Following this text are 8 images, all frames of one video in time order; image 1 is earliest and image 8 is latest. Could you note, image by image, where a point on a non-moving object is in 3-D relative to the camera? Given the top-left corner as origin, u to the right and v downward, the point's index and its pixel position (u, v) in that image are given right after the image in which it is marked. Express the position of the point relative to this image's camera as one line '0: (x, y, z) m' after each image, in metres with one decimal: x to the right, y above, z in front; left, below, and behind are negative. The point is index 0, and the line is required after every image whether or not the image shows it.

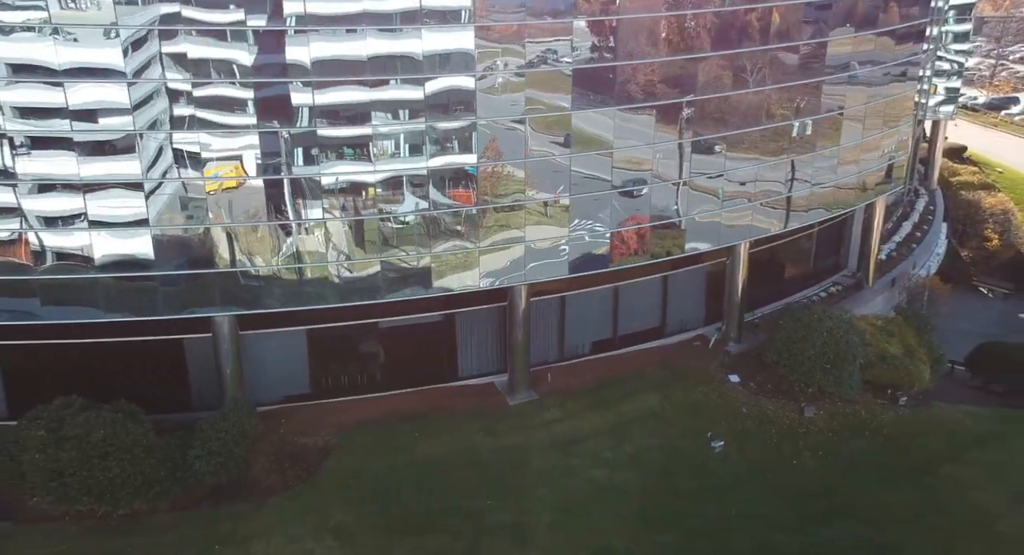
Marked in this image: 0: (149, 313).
0: (-8.0, -0.7, +19.8) m
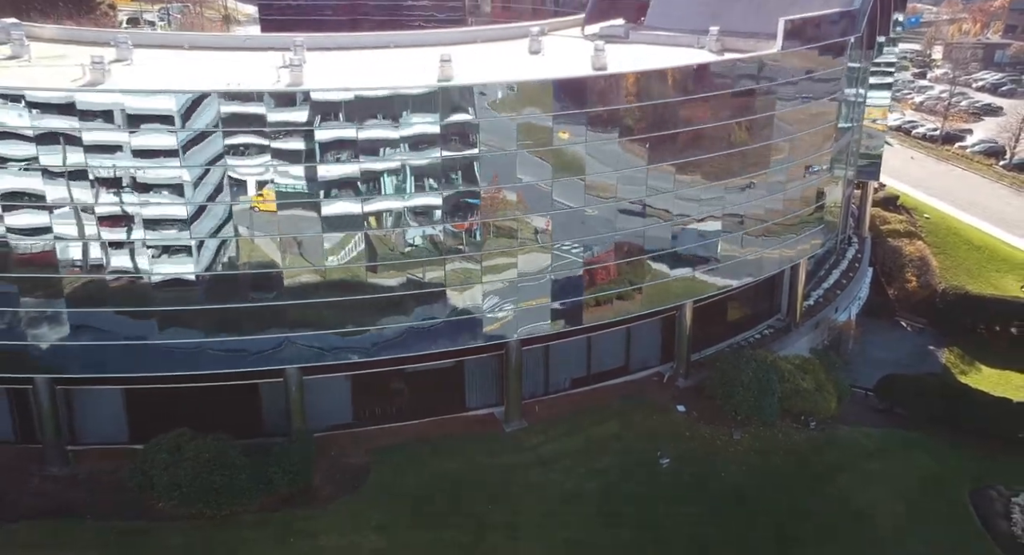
0: (-8.2, -2.6, +26.6) m
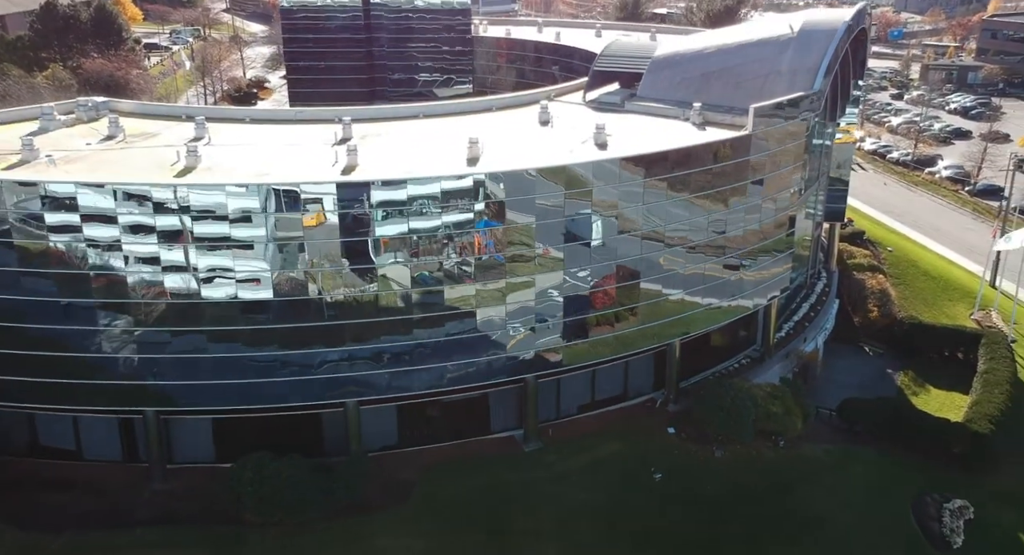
0: (-7.5, -4.3, +32.0) m
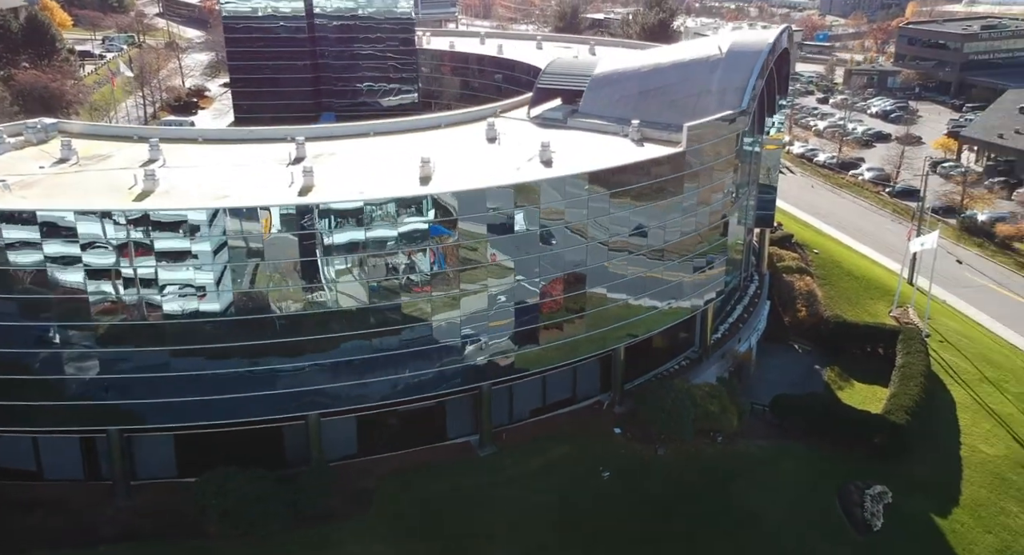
0: (-9.2, -5.0, +33.1) m
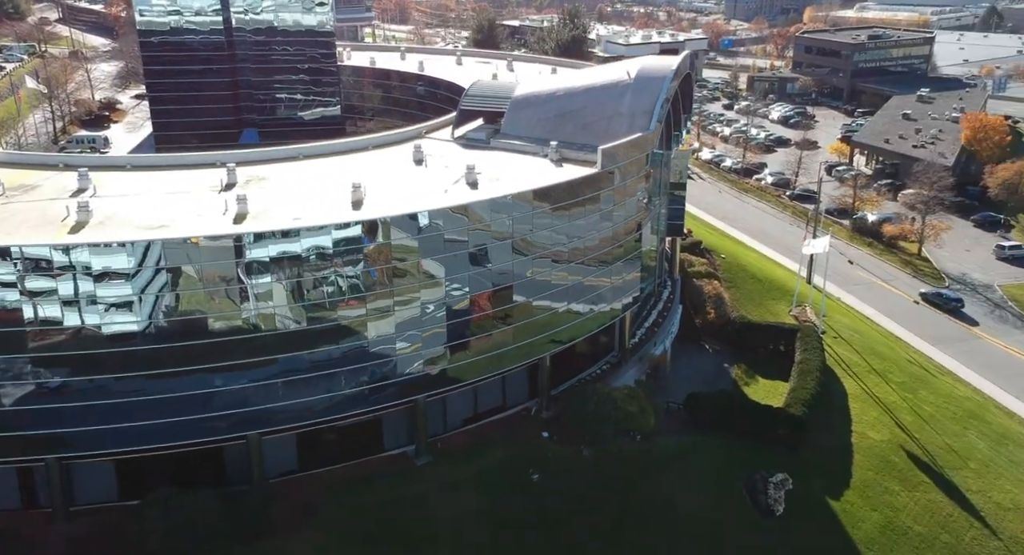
0: (-11.8, -6.1, +34.6) m
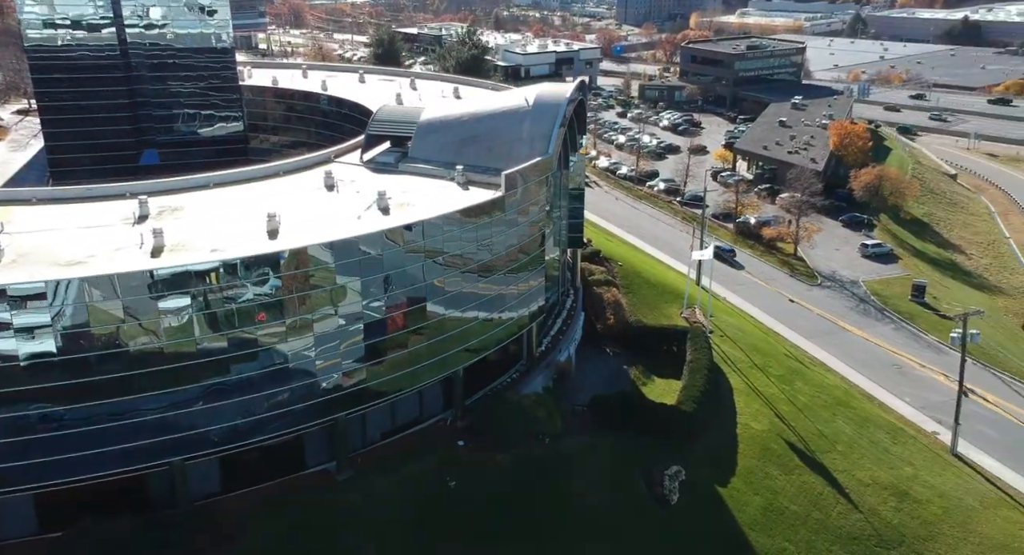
0: (-15.2, -7.7, +36.4) m
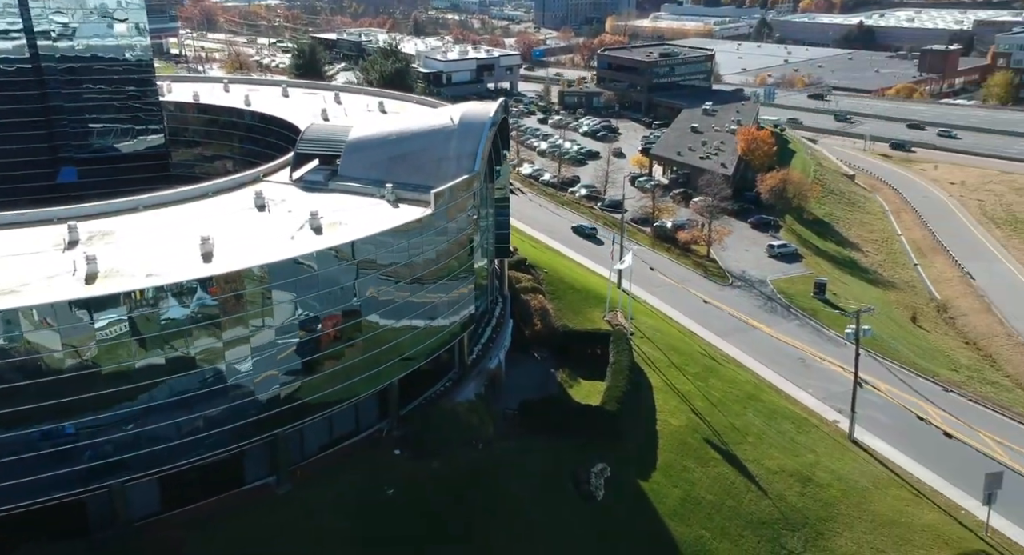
0: (-17.9, -9.0, +37.6) m
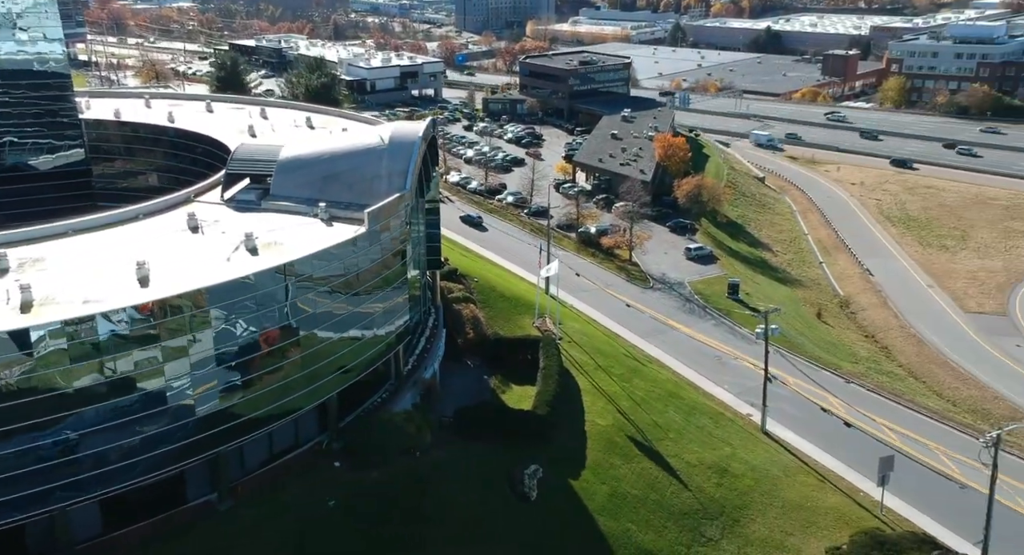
0: (-20.6, -10.5, +38.7) m
